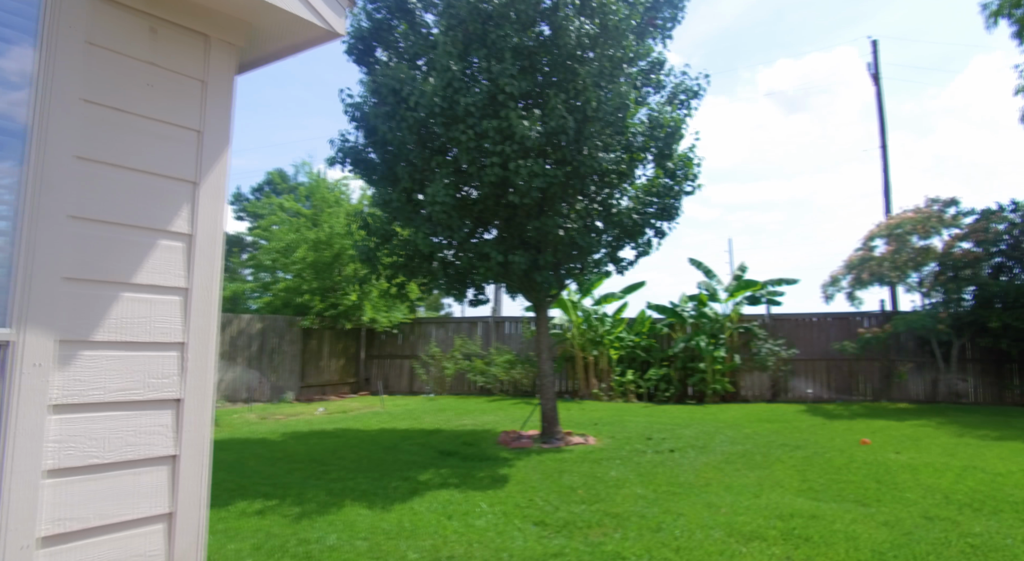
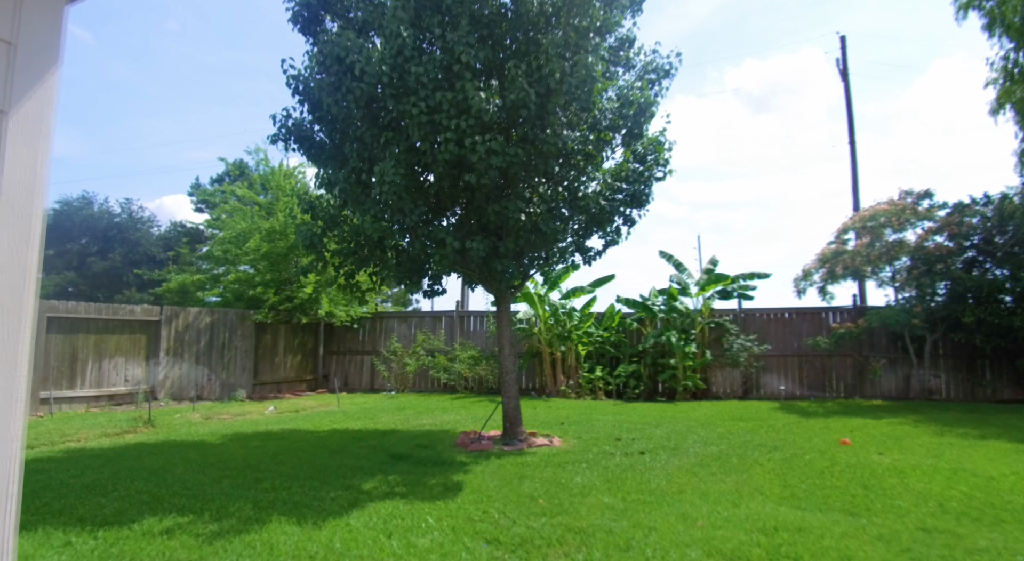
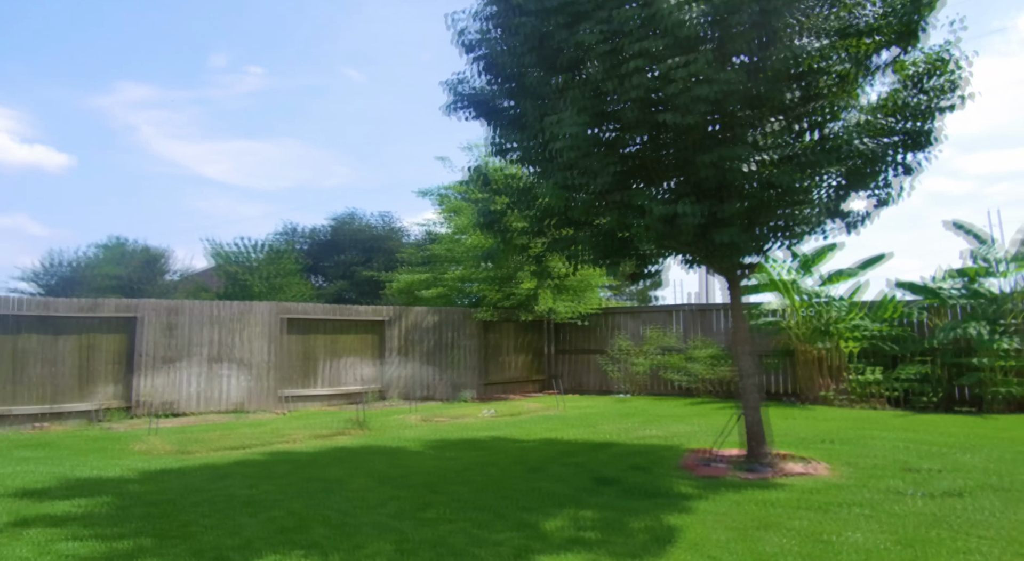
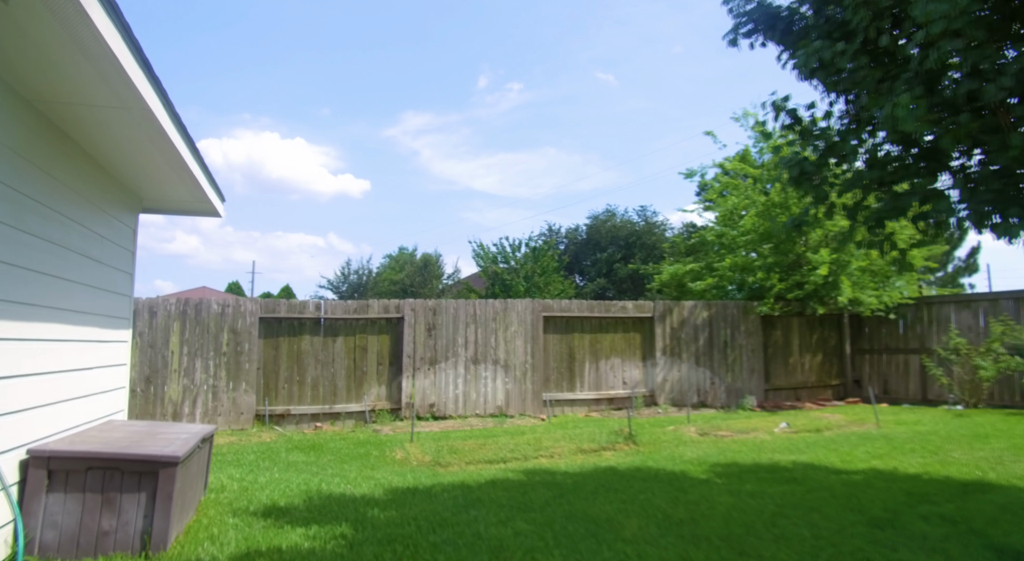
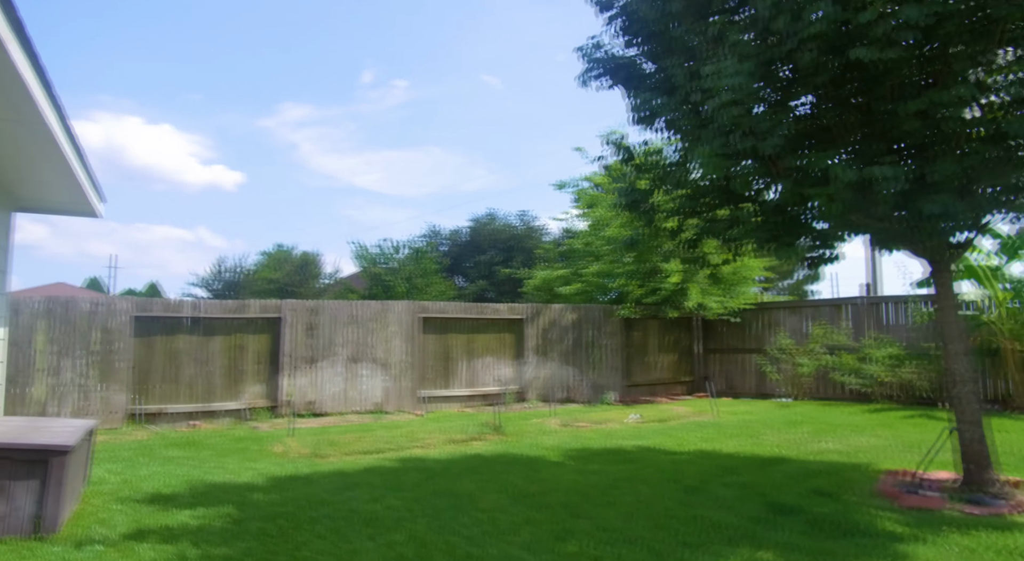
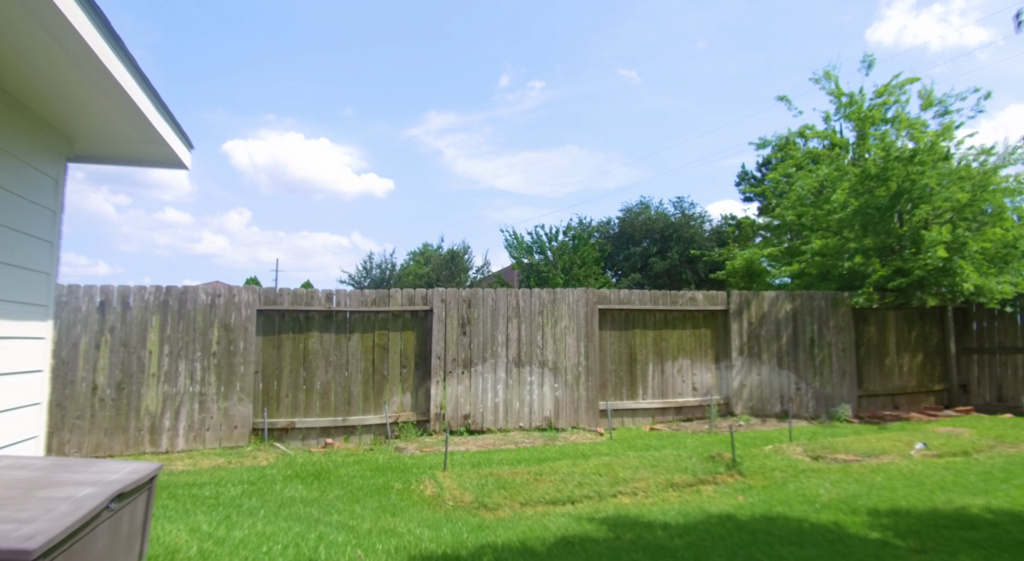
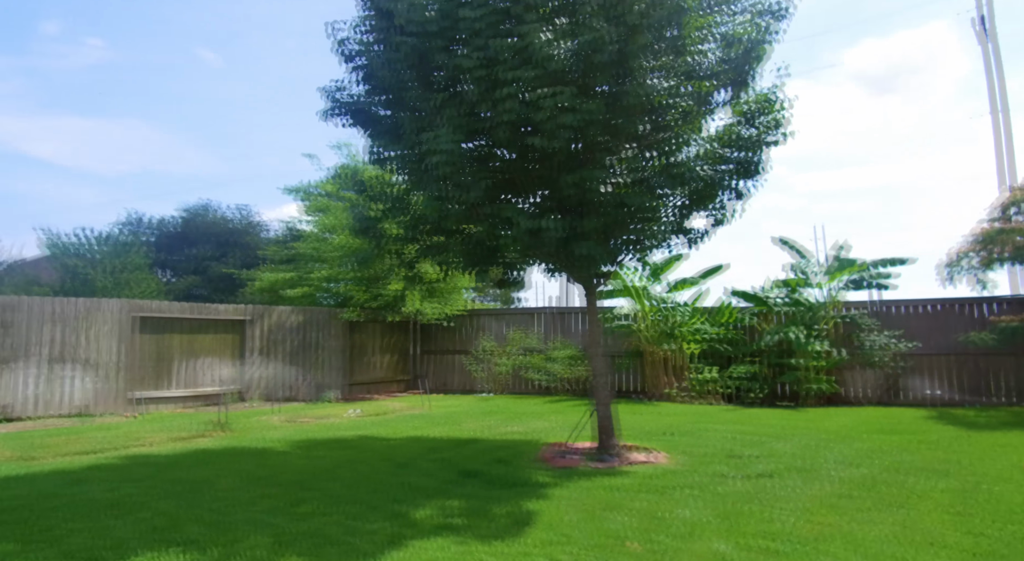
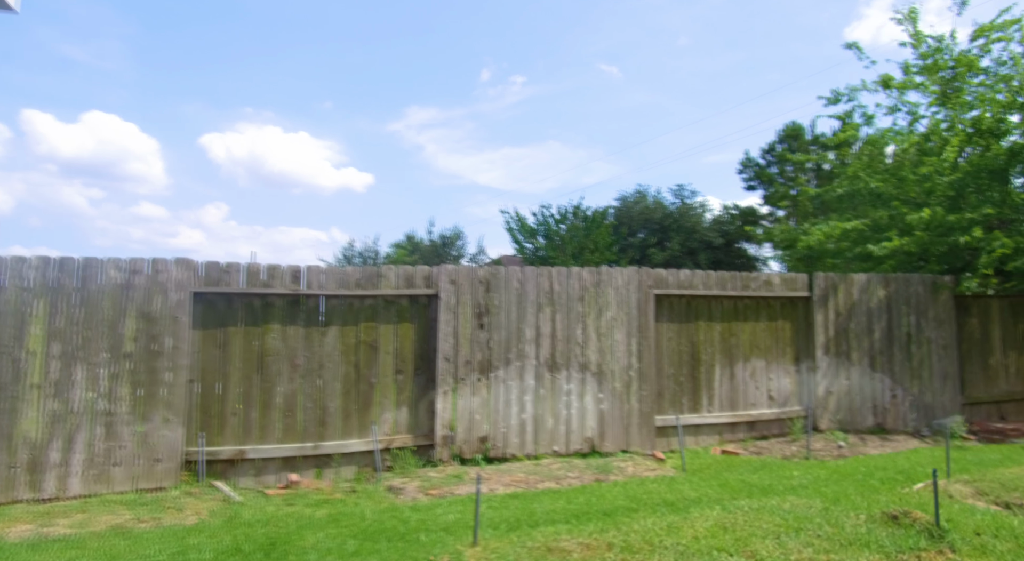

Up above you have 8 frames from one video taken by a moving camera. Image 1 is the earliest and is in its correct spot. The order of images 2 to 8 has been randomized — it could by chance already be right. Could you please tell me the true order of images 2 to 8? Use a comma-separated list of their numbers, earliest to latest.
2, 7, 3, 5, 4, 6, 8
